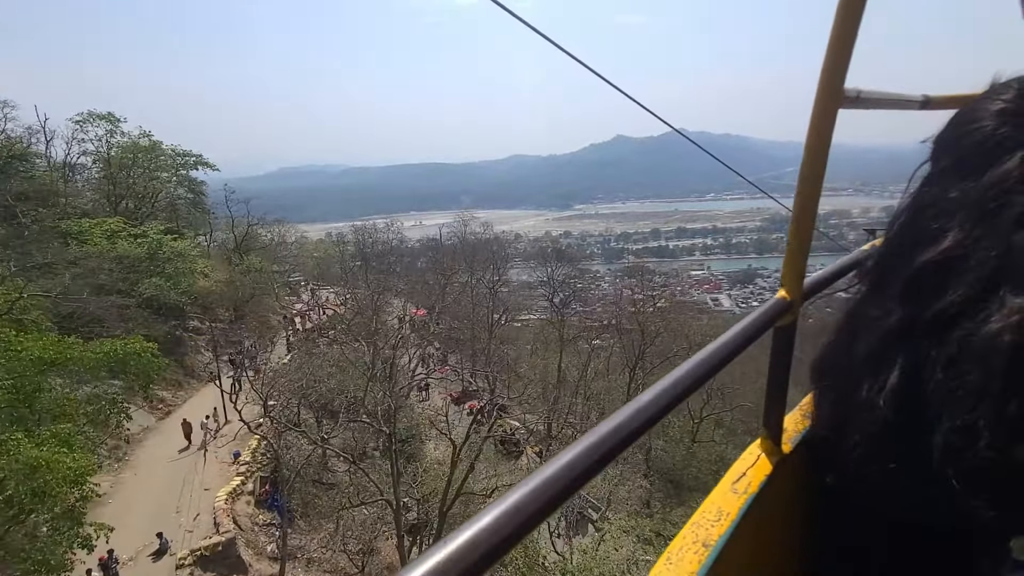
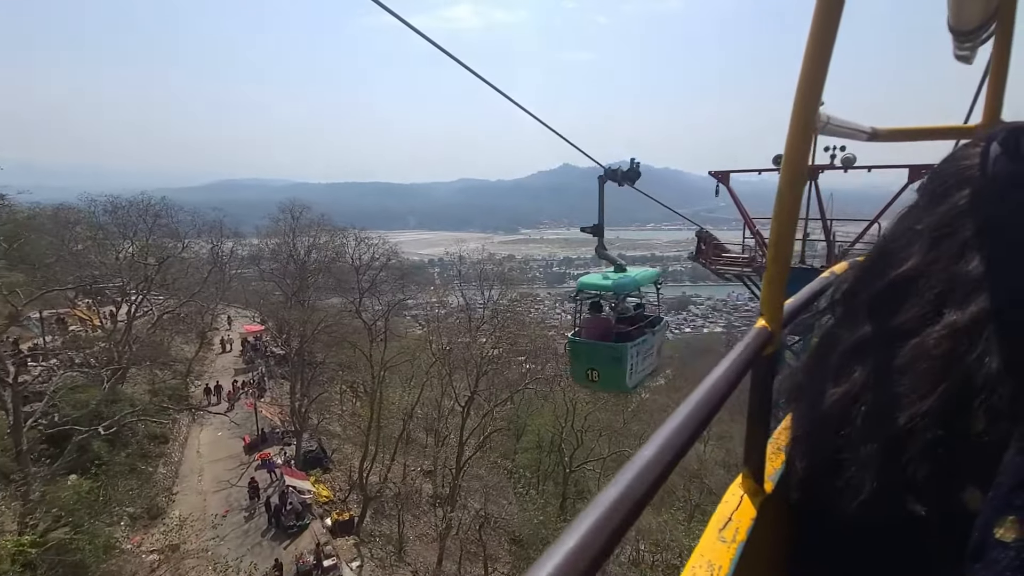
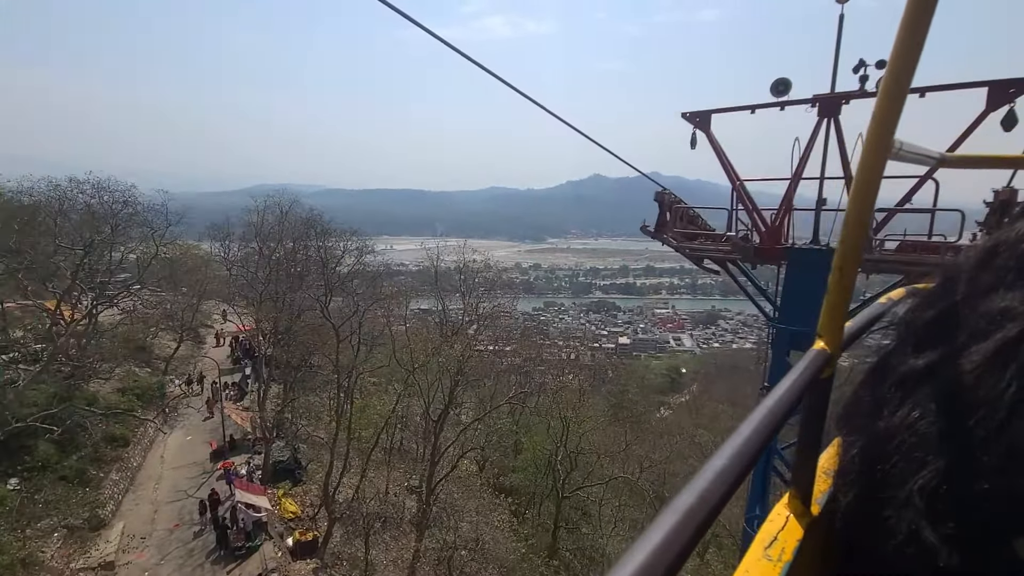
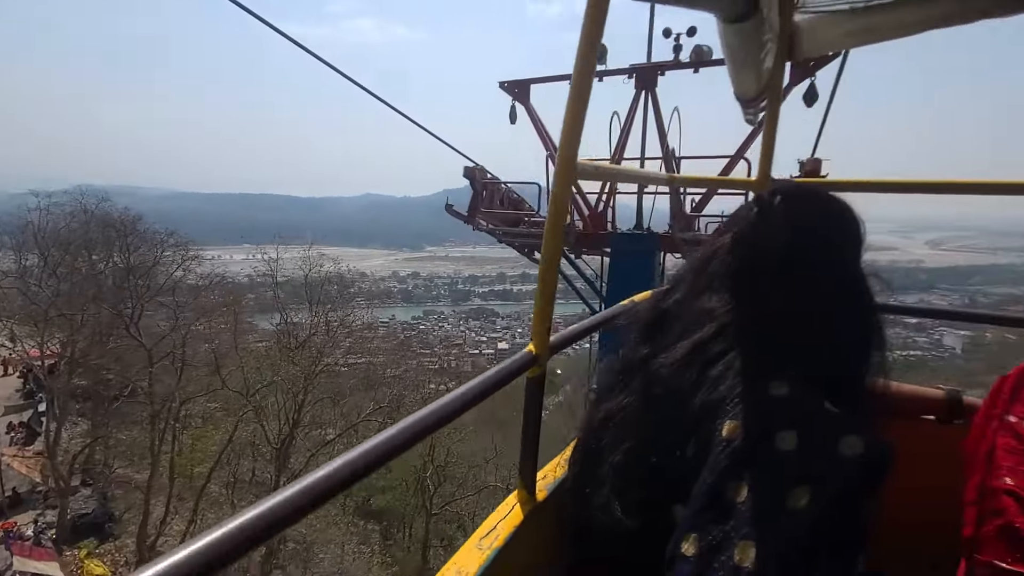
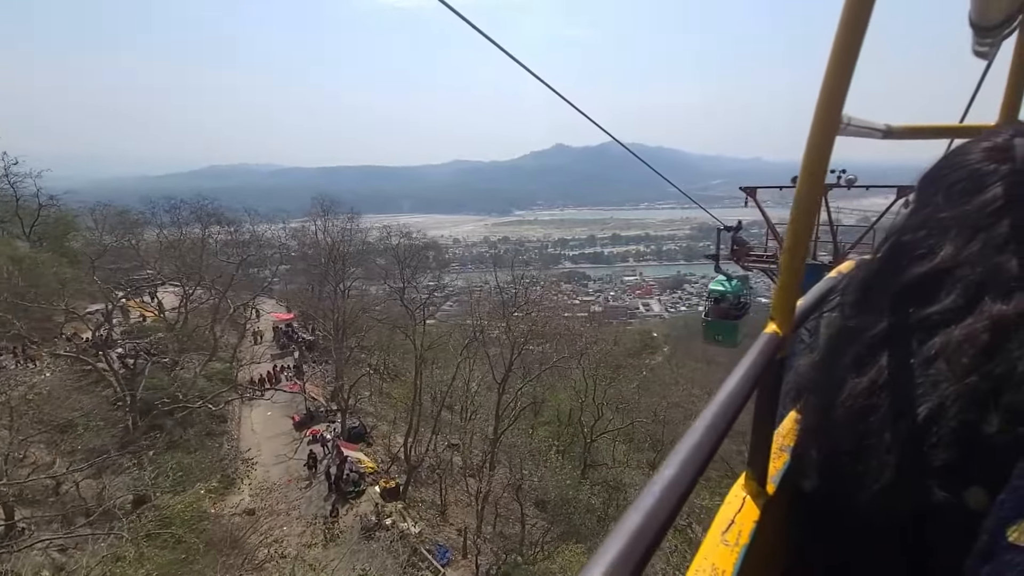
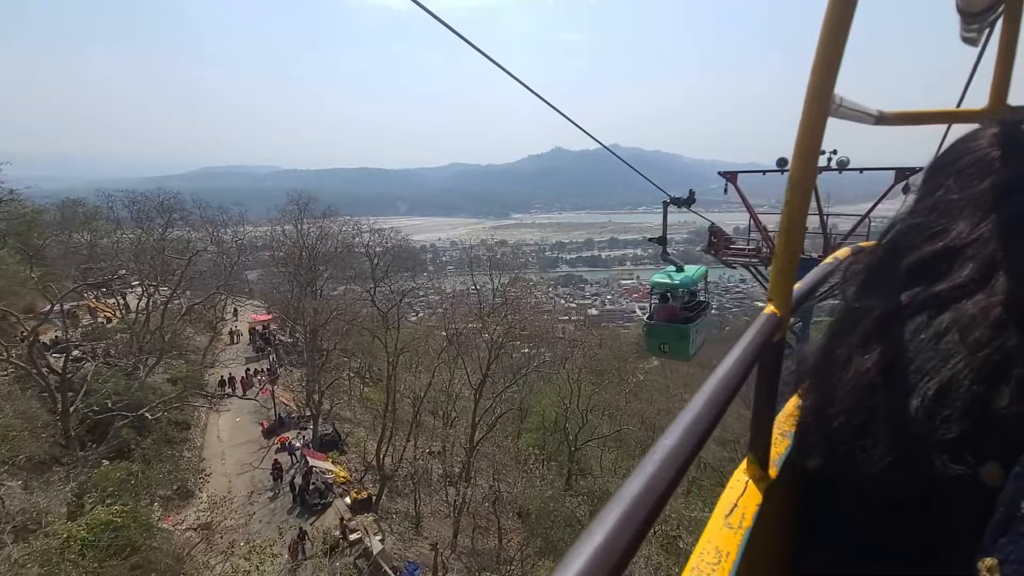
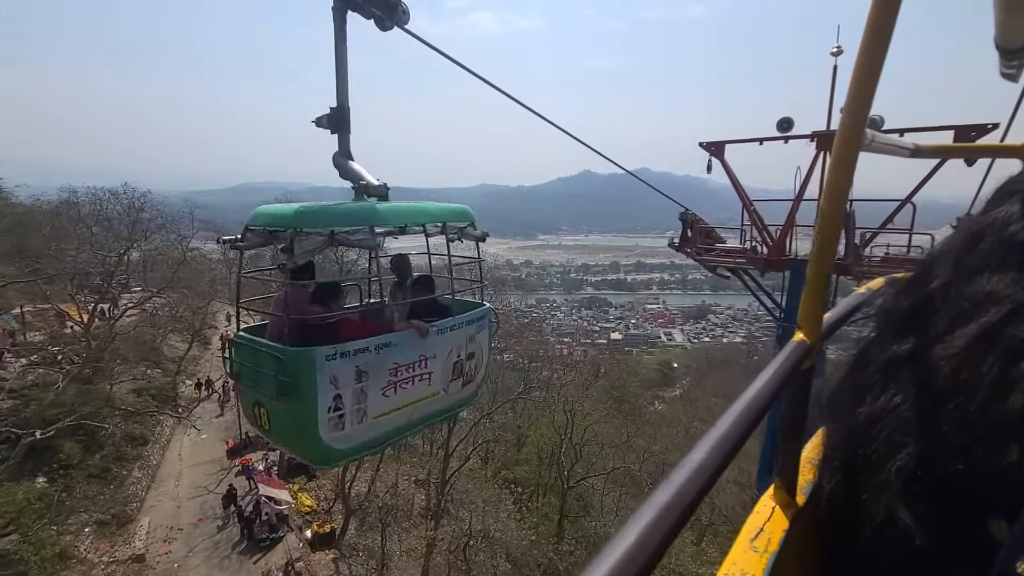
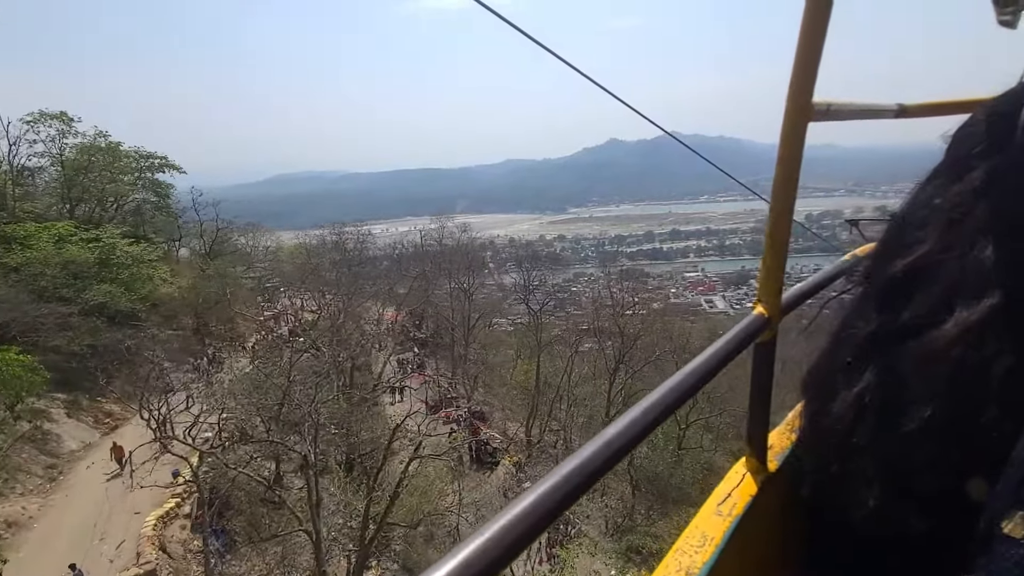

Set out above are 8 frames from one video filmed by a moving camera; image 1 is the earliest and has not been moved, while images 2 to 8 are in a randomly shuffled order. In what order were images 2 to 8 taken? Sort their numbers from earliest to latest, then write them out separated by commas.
8, 5, 6, 2, 7, 3, 4
